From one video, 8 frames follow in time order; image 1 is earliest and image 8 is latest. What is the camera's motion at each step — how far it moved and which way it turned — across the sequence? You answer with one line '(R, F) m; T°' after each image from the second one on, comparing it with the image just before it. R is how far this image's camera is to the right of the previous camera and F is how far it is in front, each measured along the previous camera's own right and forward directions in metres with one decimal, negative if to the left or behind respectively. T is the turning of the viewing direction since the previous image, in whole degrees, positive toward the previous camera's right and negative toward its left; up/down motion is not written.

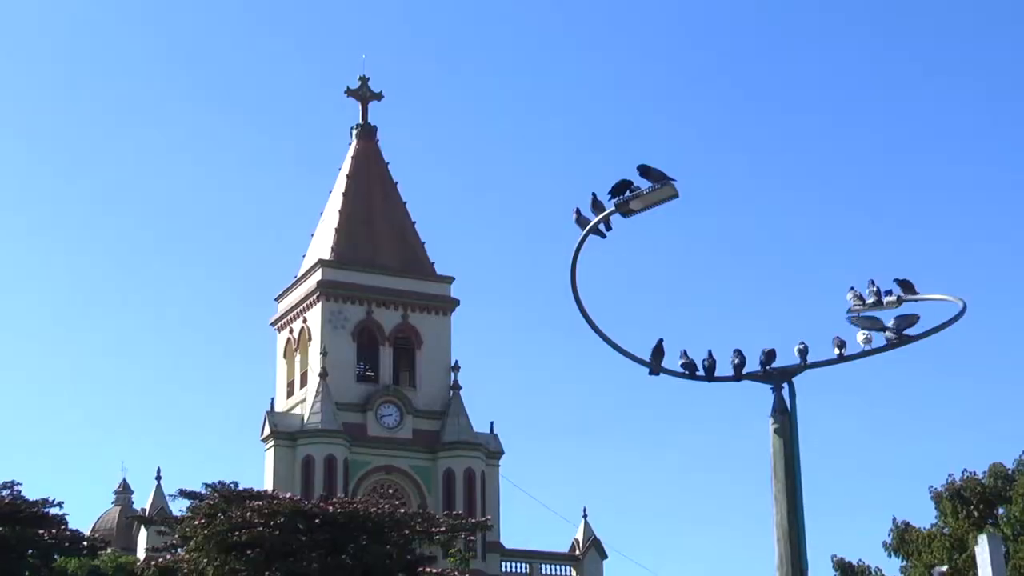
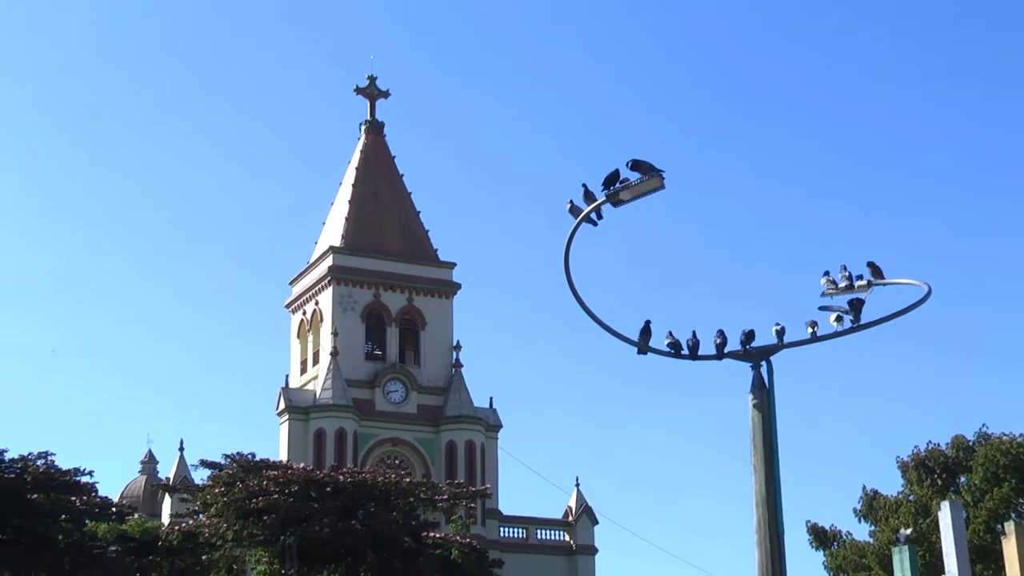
(+0.2, -1.7) m; 0°
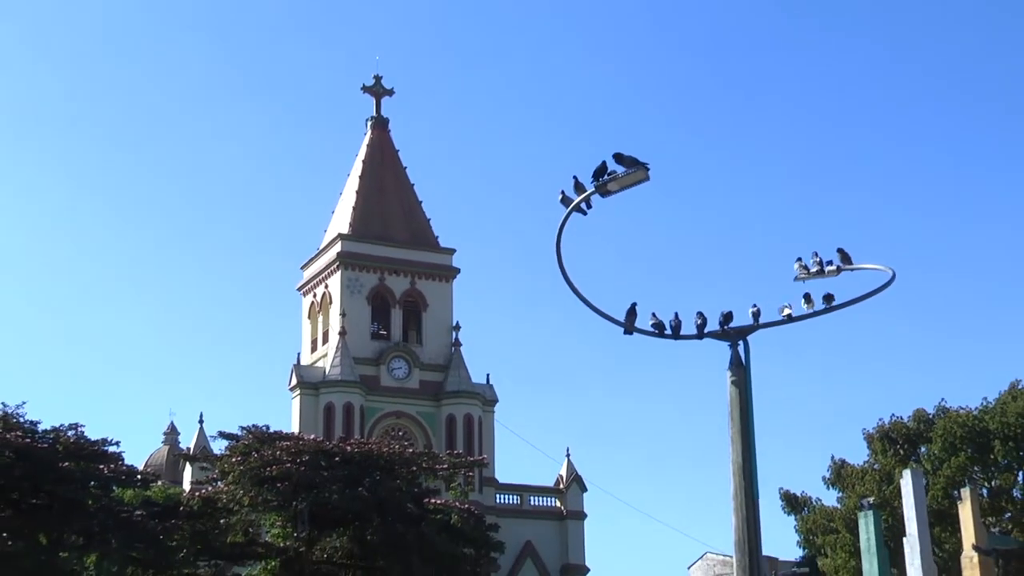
(+0.2, -1.9) m; 0°
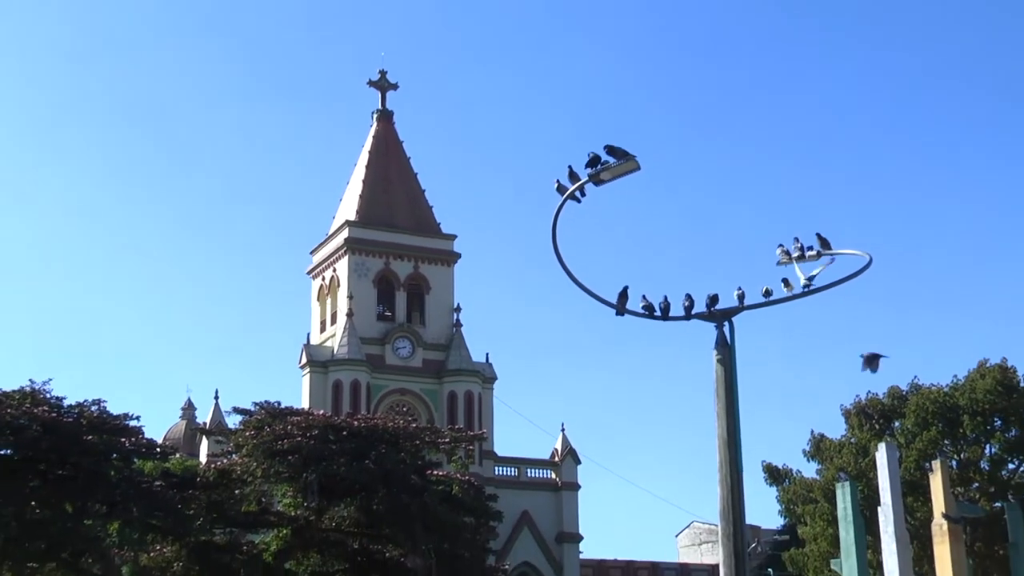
(+0.2, -1.6) m; 0°
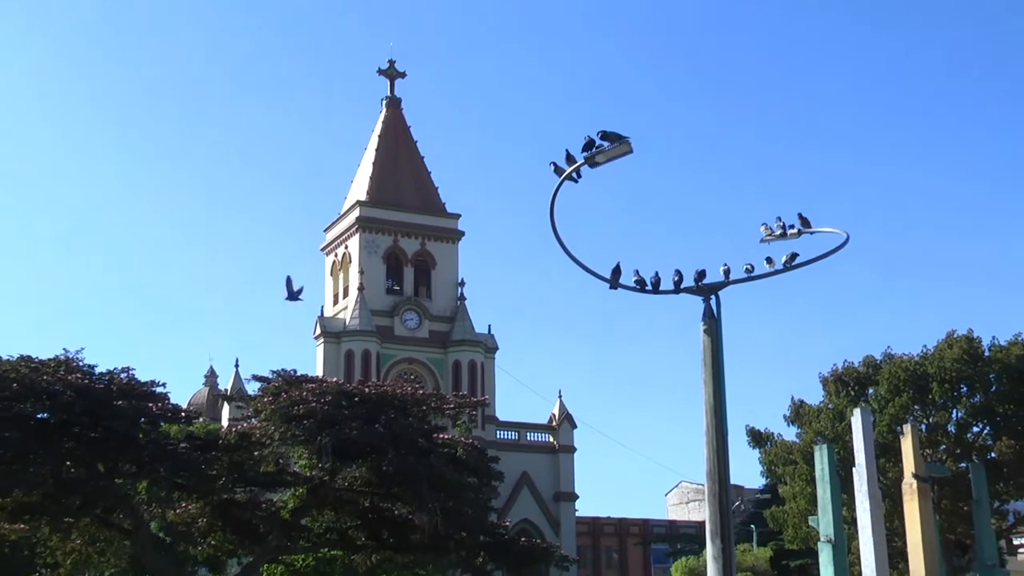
(+0.1, -2.0) m; 0°
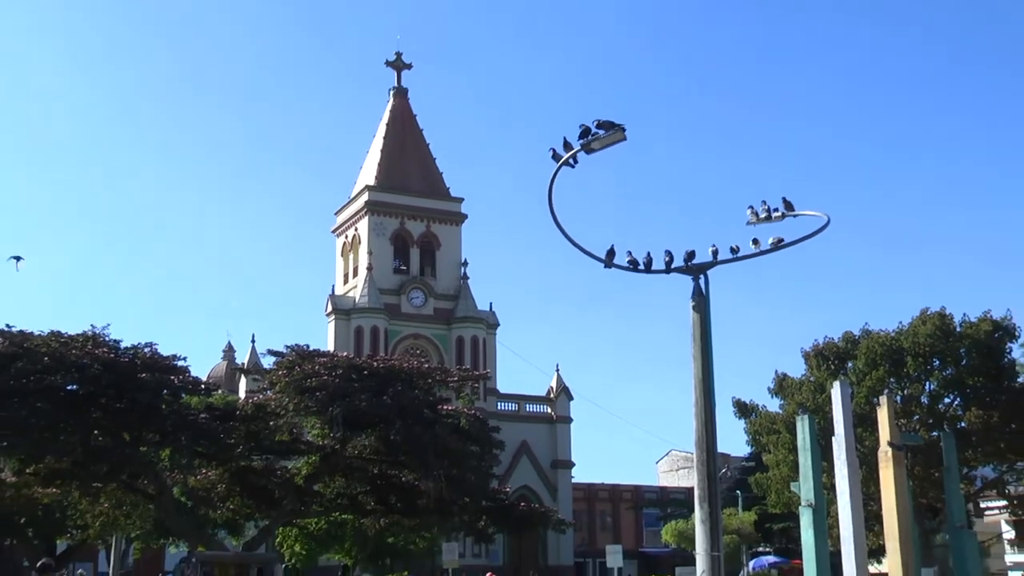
(+0.2, -1.8) m; 0°
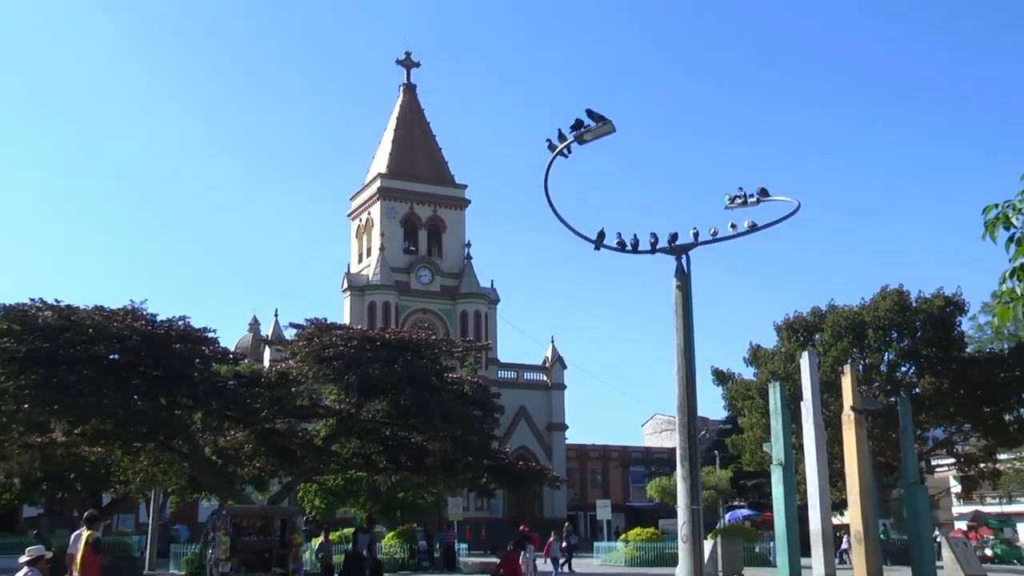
(+0.1, -3.2) m; 0°
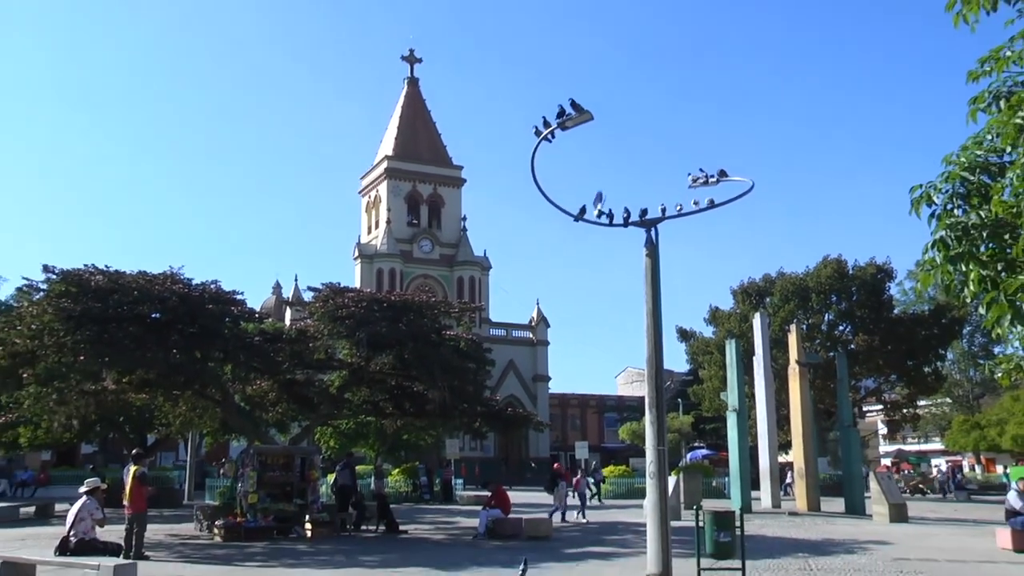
(+0.1, -5.0) m; 0°
